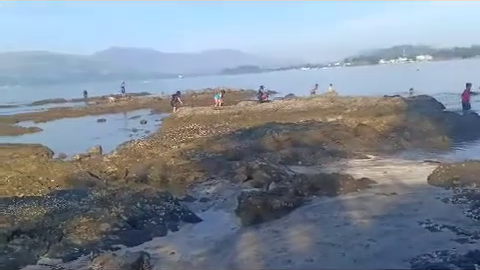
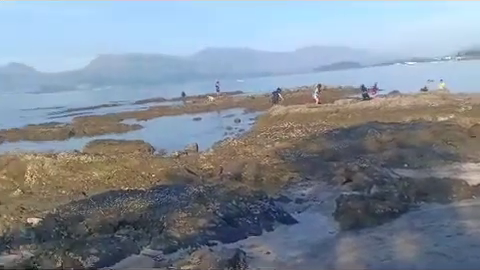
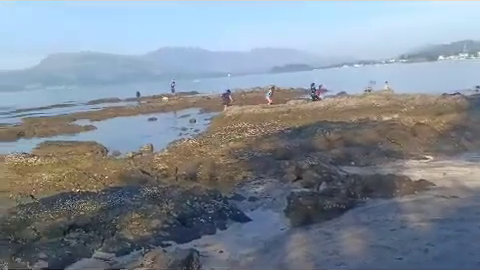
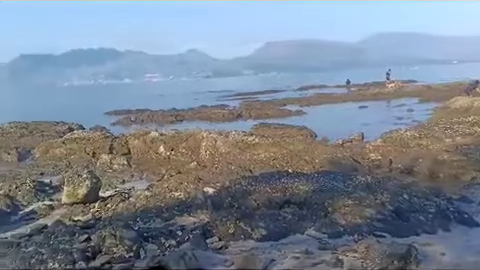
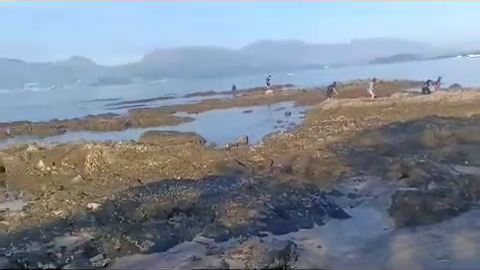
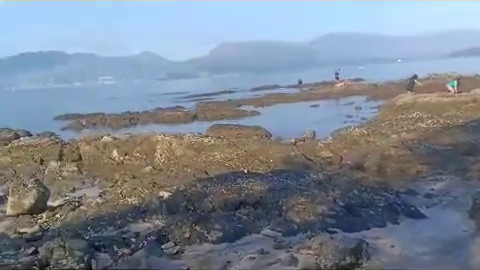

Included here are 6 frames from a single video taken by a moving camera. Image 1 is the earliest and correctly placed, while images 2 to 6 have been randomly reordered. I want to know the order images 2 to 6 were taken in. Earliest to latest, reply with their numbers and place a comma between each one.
3, 2, 5, 6, 4
